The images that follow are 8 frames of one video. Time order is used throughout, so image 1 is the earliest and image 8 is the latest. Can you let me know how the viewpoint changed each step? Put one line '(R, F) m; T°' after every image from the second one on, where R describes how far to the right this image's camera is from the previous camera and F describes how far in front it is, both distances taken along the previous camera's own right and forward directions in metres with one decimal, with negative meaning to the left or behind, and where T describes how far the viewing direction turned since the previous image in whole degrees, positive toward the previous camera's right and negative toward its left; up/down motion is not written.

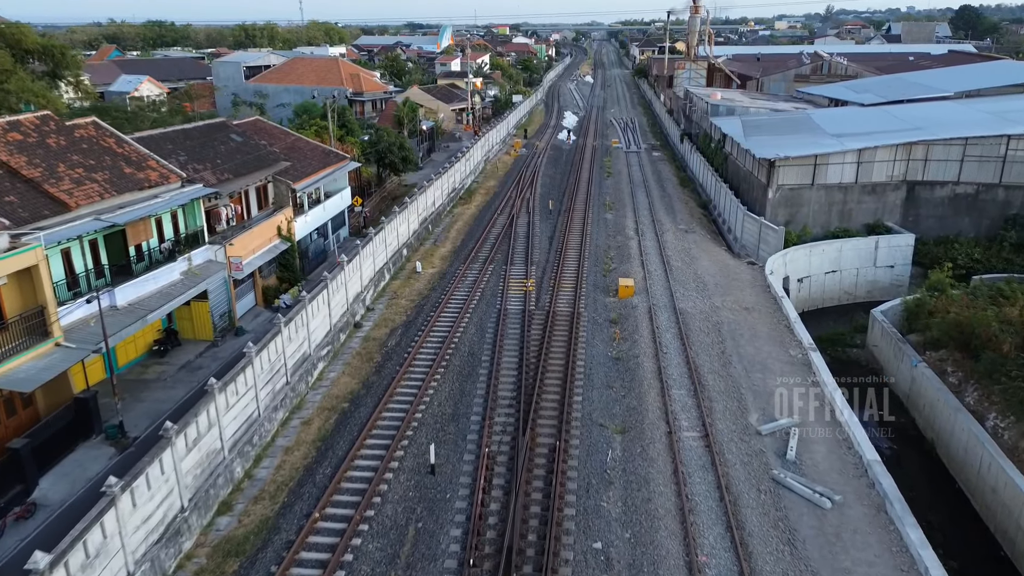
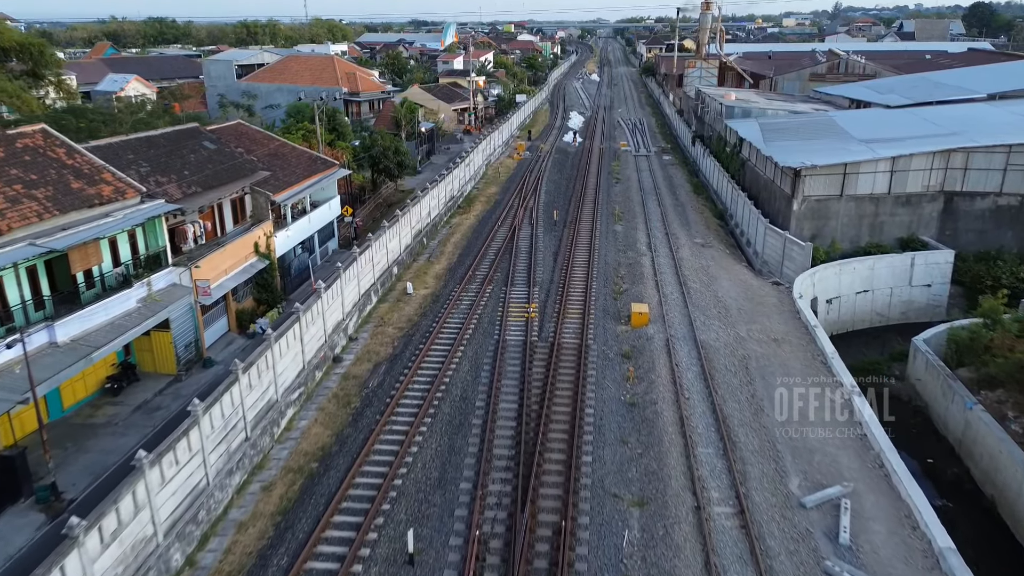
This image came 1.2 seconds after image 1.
(+0.1, +2.1) m; 0°
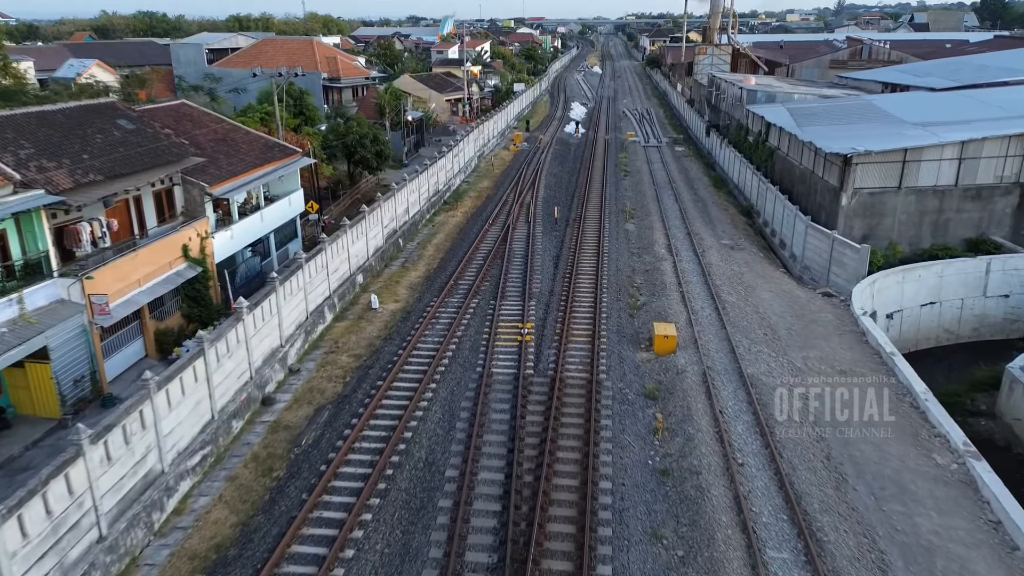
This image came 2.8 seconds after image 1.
(+0.2, +4.0) m; 0°
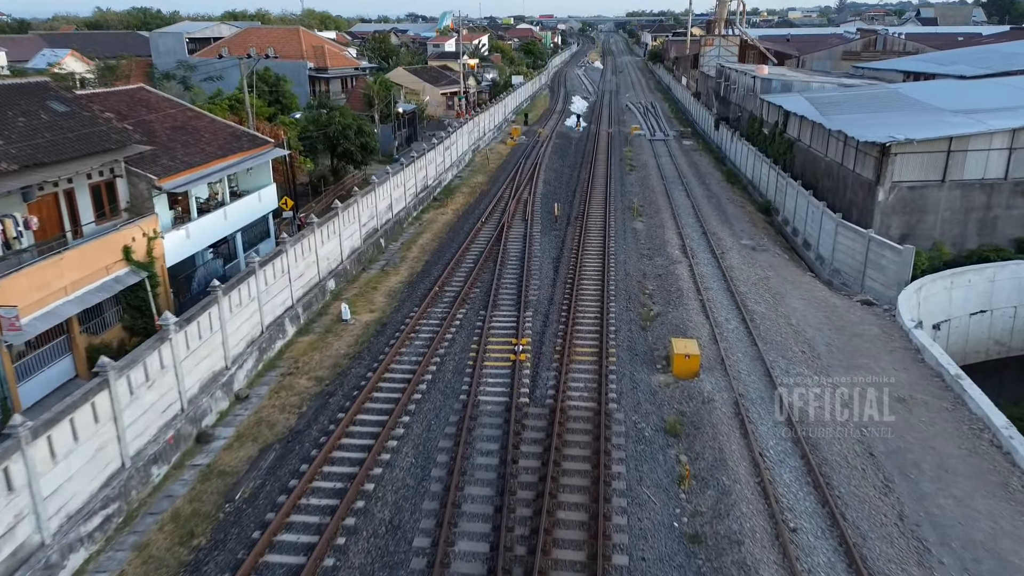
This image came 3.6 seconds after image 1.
(+0.1, +2.2) m; 0°
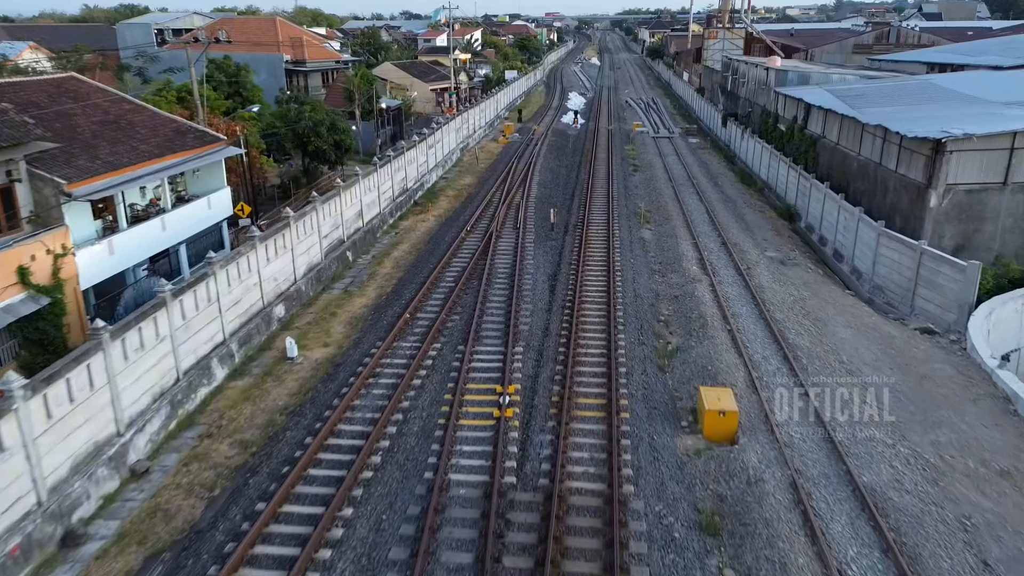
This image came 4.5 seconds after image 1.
(+0.2, +2.6) m; 0°
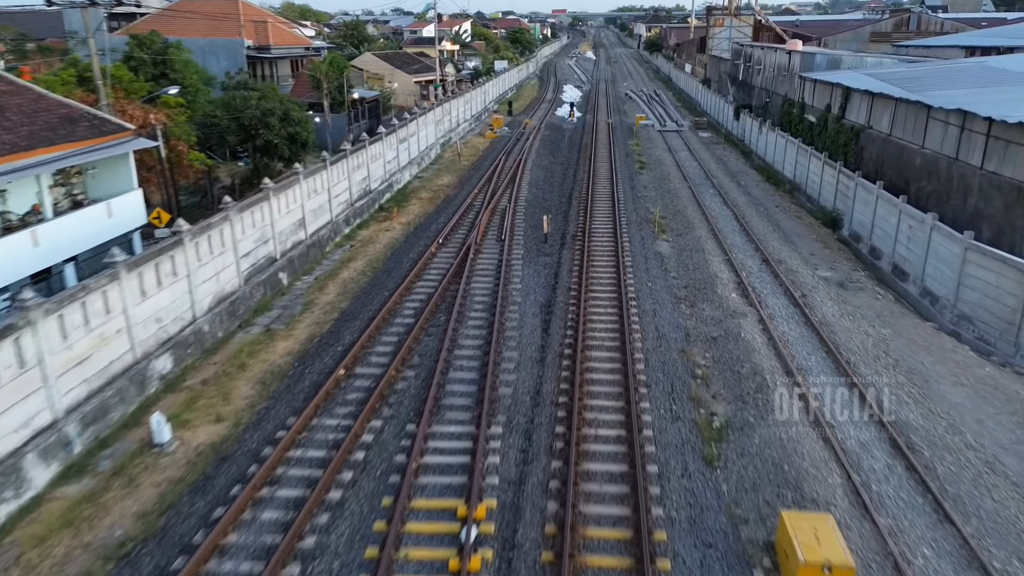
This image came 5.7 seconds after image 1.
(+0.2, +3.6) m; 0°
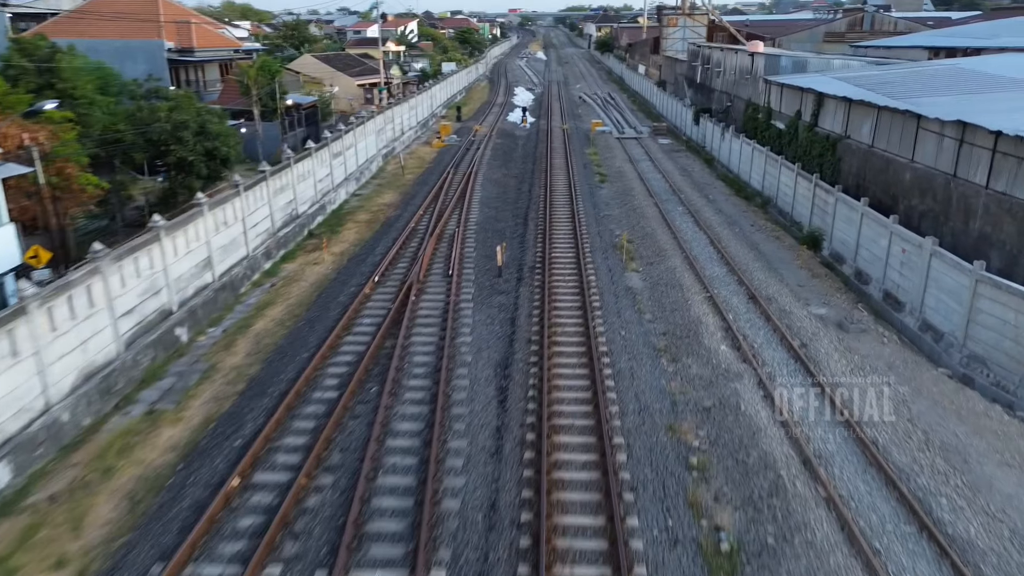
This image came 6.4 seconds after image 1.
(+0.1, +1.9) m; +4°
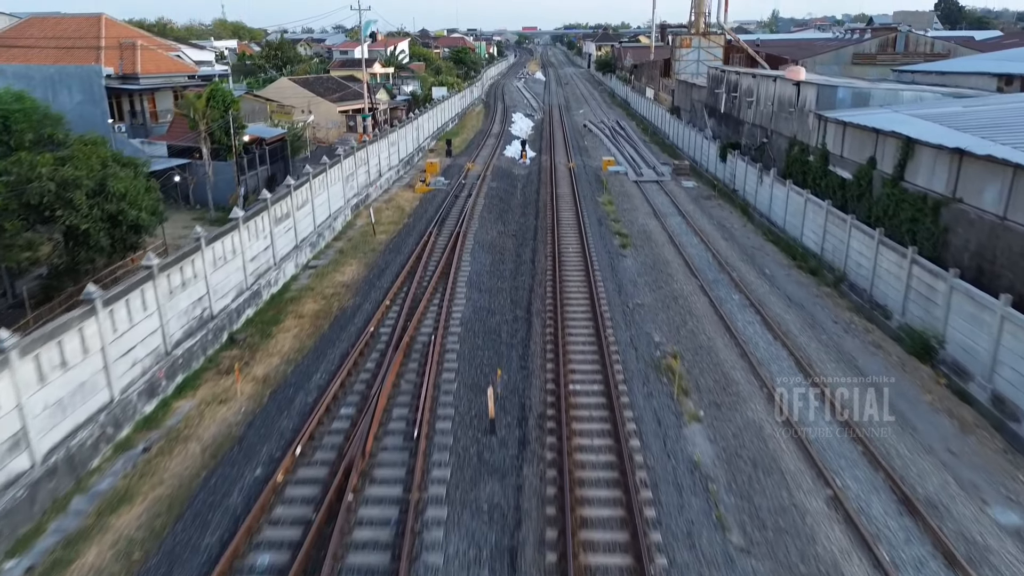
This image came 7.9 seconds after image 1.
(0.0, +4.3) m; 0°
